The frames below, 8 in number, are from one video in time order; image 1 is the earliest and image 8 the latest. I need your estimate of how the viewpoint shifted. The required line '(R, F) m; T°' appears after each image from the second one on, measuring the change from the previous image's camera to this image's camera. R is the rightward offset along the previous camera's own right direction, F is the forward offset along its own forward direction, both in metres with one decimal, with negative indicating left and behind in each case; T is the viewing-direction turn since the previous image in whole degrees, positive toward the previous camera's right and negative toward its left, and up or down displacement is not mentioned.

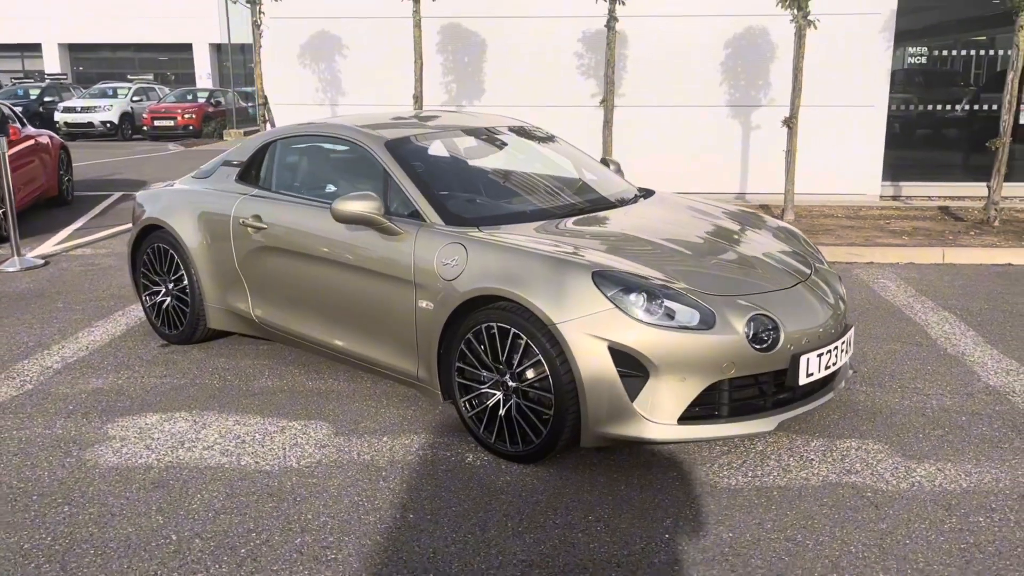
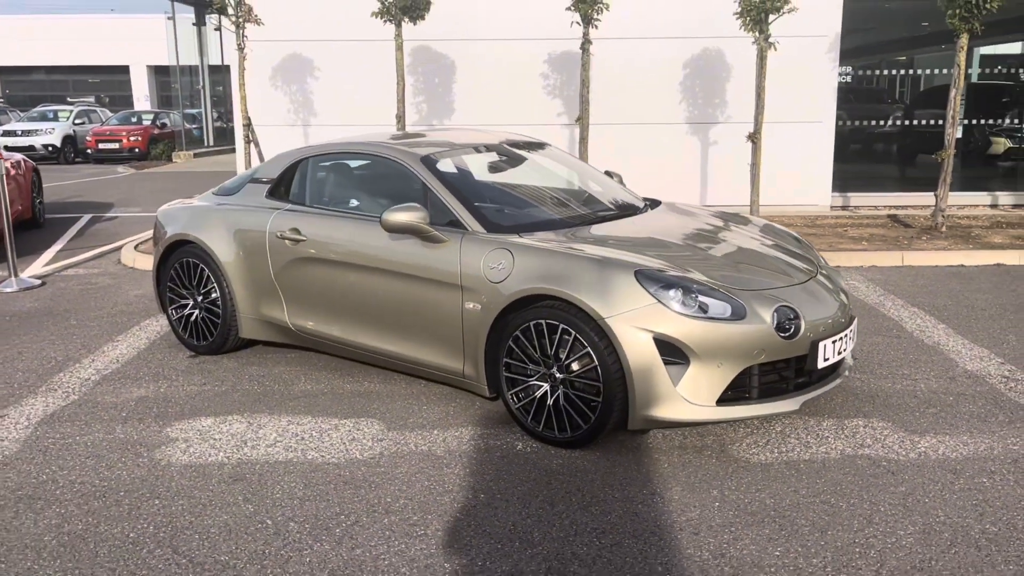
(-0.5, -0.3) m; +4°
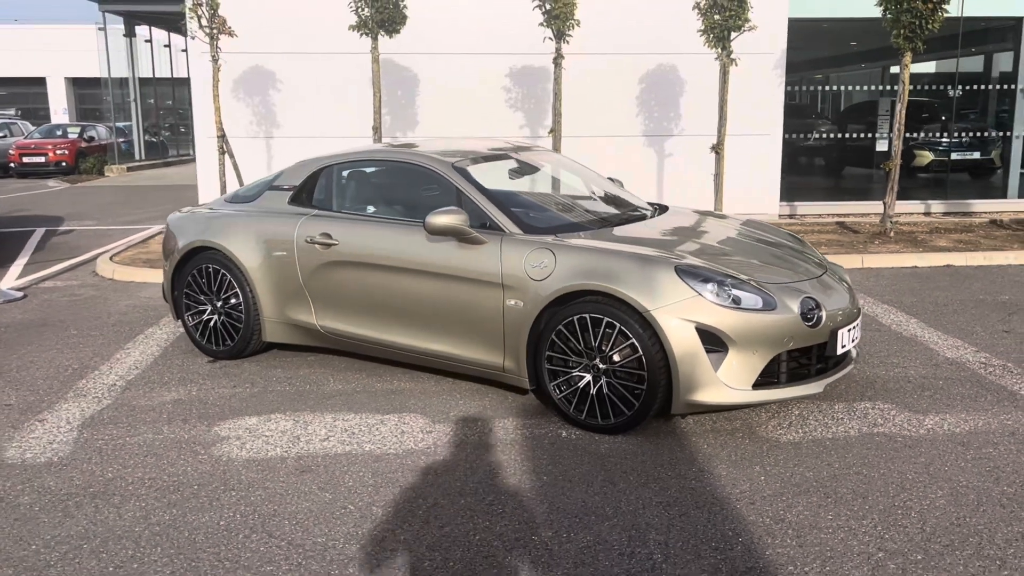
(-0.5, -0.2) m; +5°
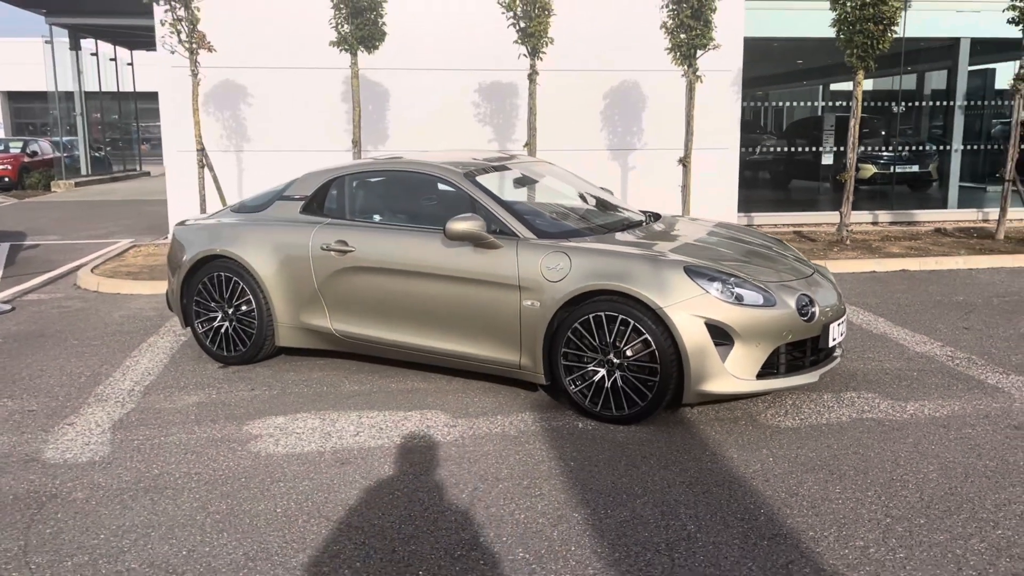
(-0.4, -0.3) m; +4°
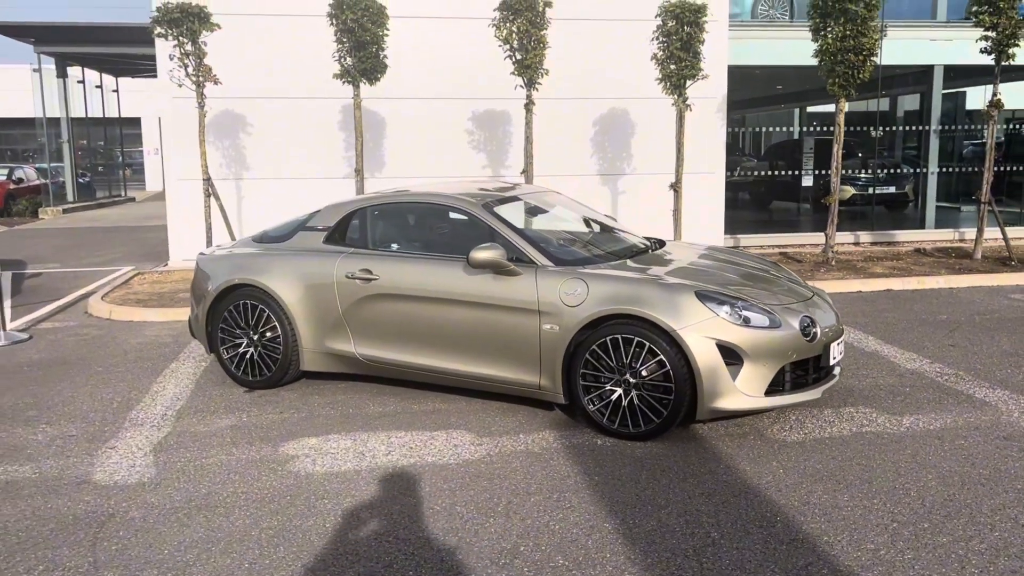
(-0.2, -0.3) m; +1°
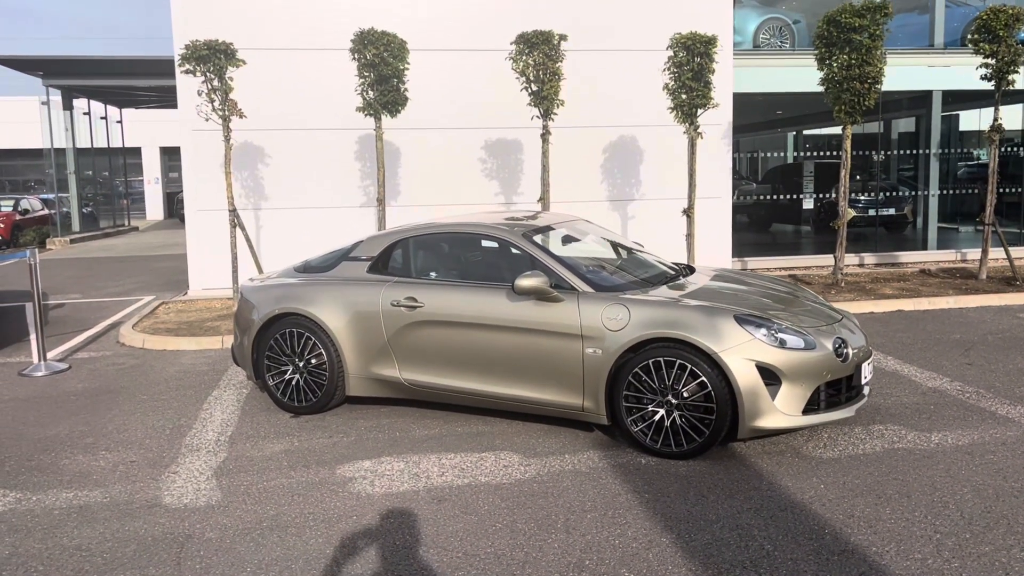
(-0.3, -0.2) m; 0°
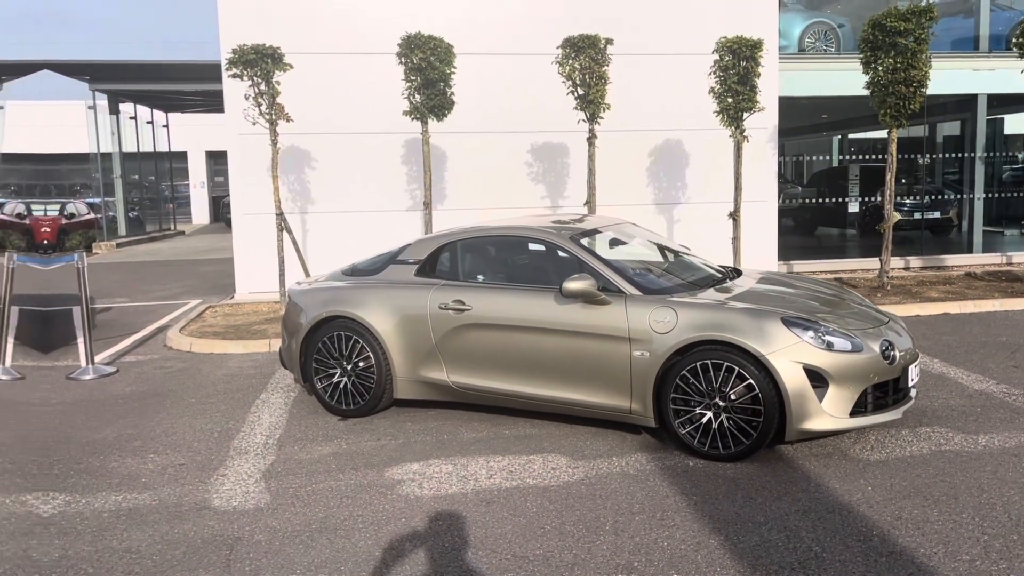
(-0.1, -0.1) m; -2°
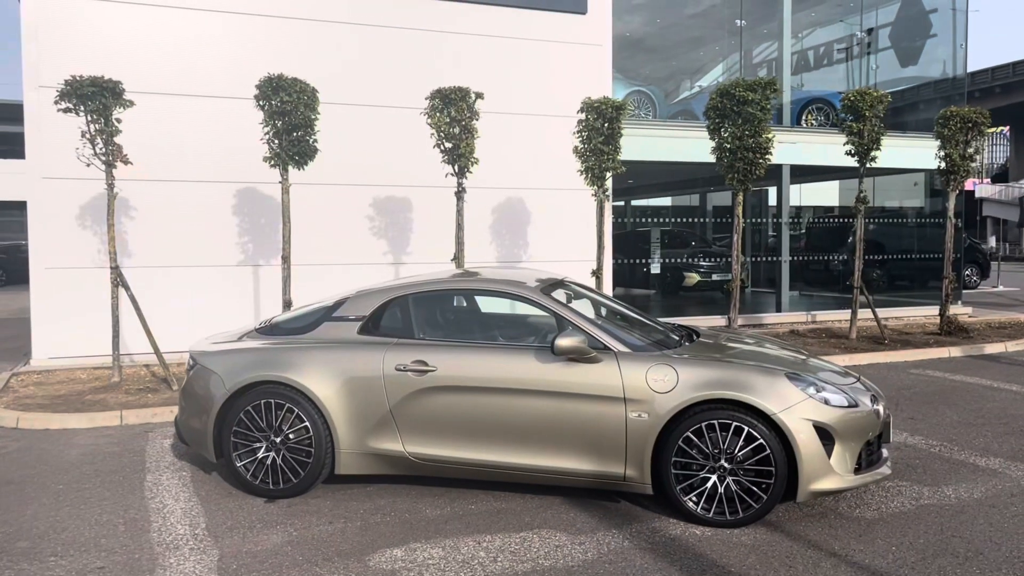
(-1.1, +0.7) m; +15°
